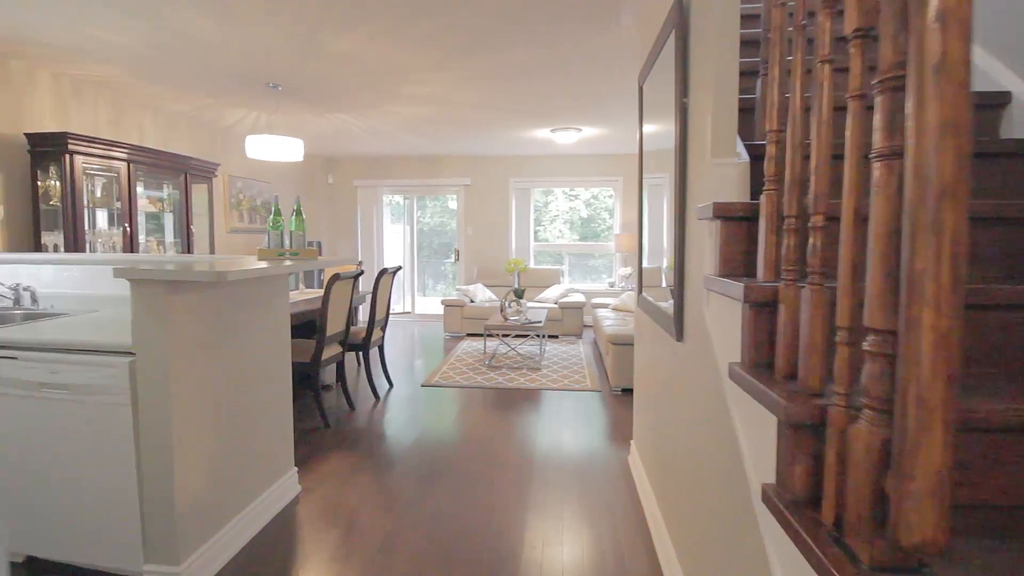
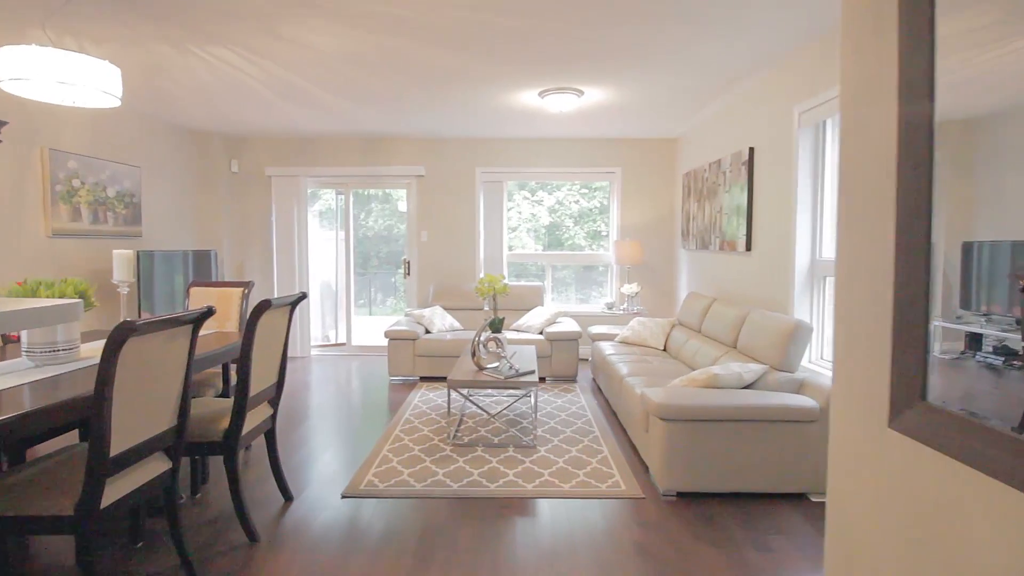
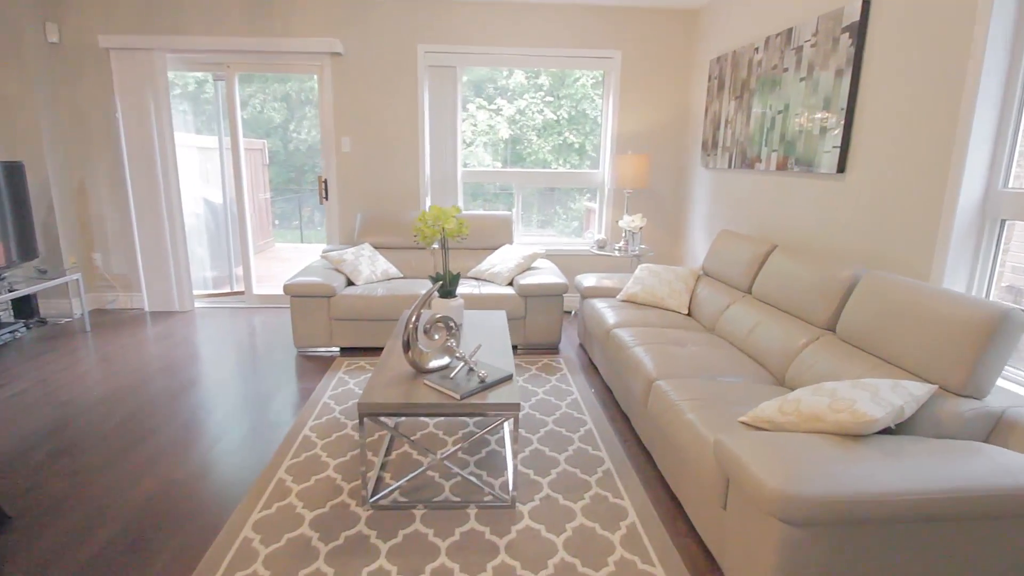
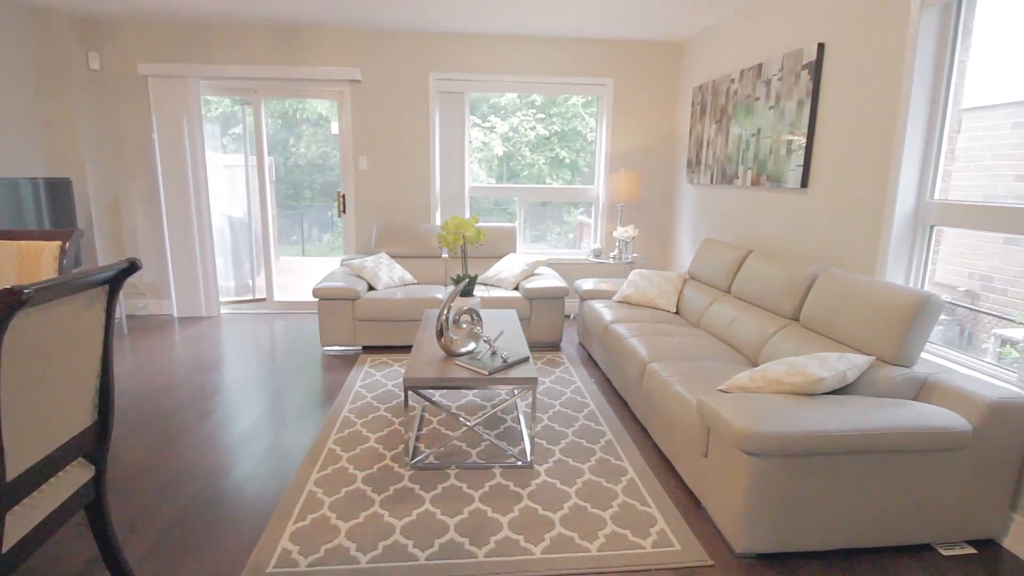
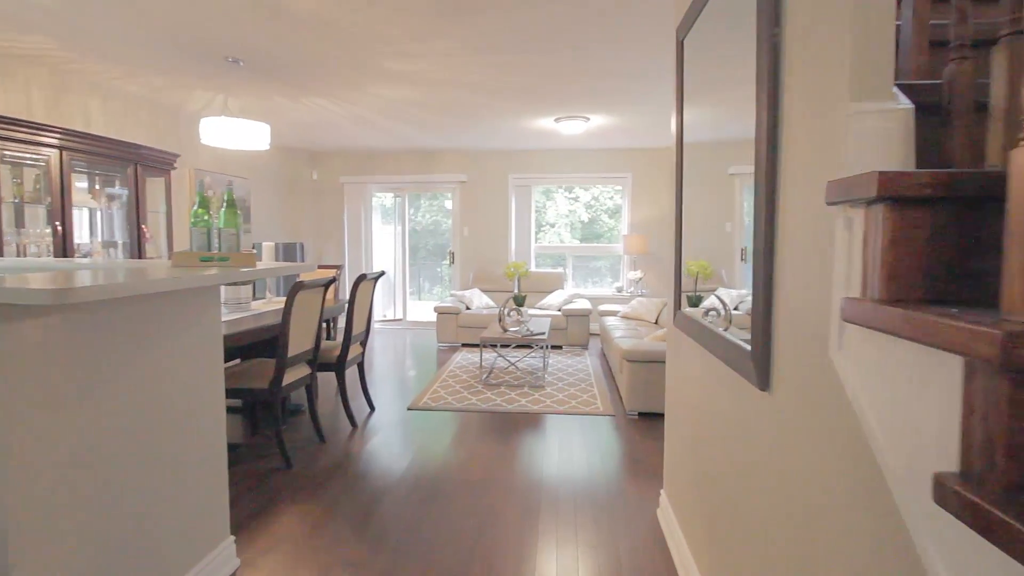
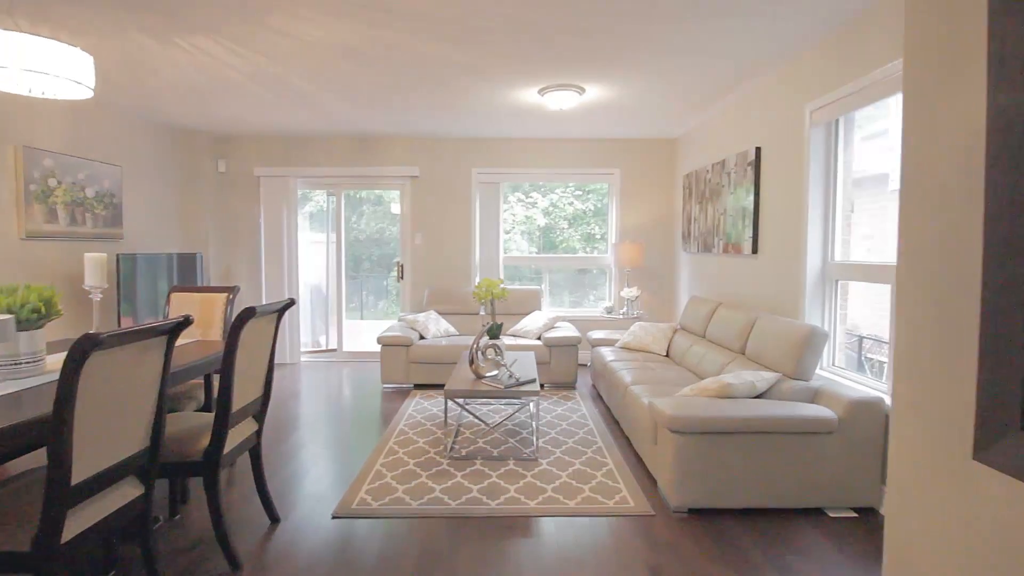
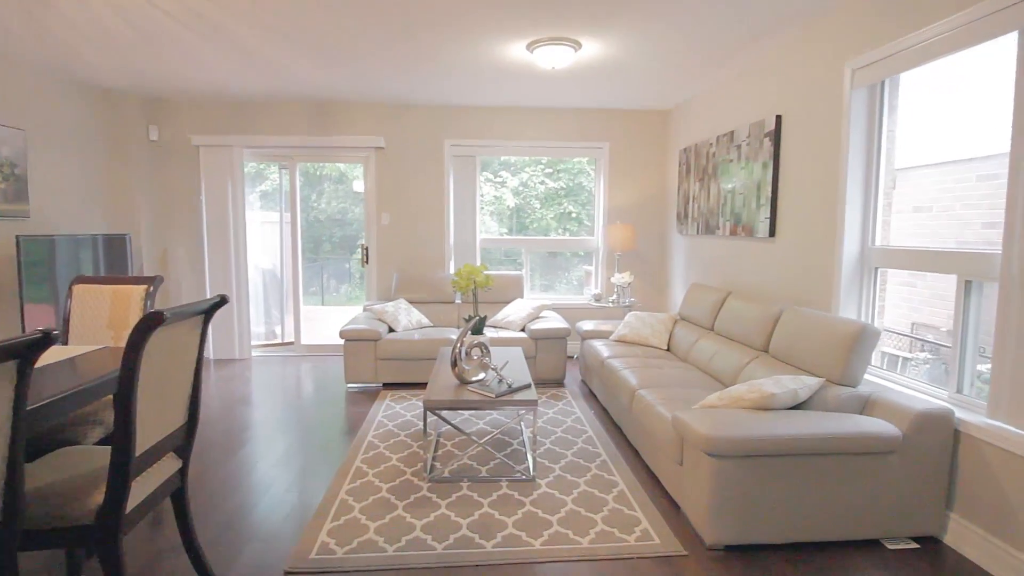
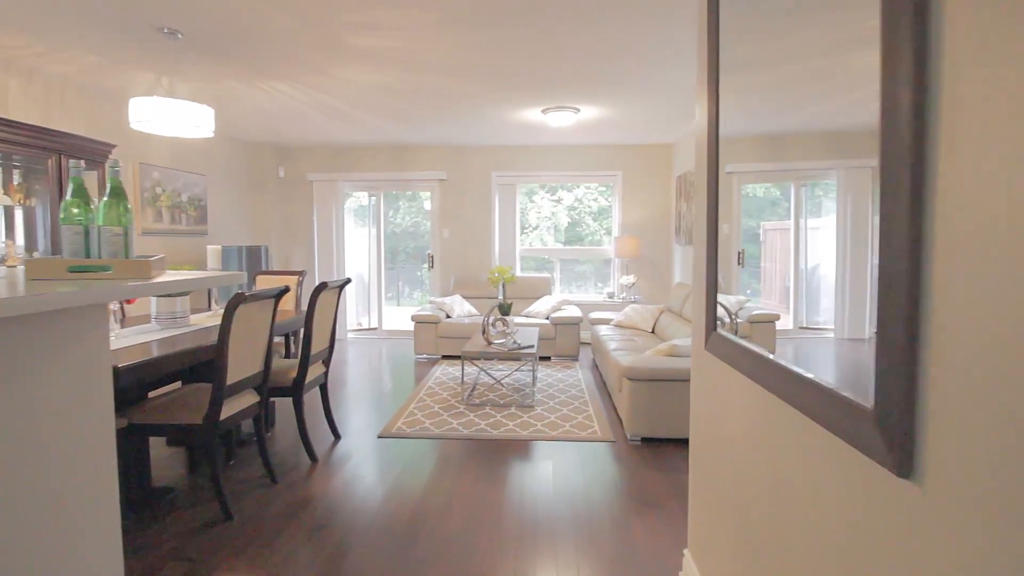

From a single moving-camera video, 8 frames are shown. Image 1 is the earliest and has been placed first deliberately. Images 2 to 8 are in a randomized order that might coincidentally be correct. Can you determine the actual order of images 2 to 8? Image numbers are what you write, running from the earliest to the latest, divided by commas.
5, 8, 2, 6, 7, 4, 3
